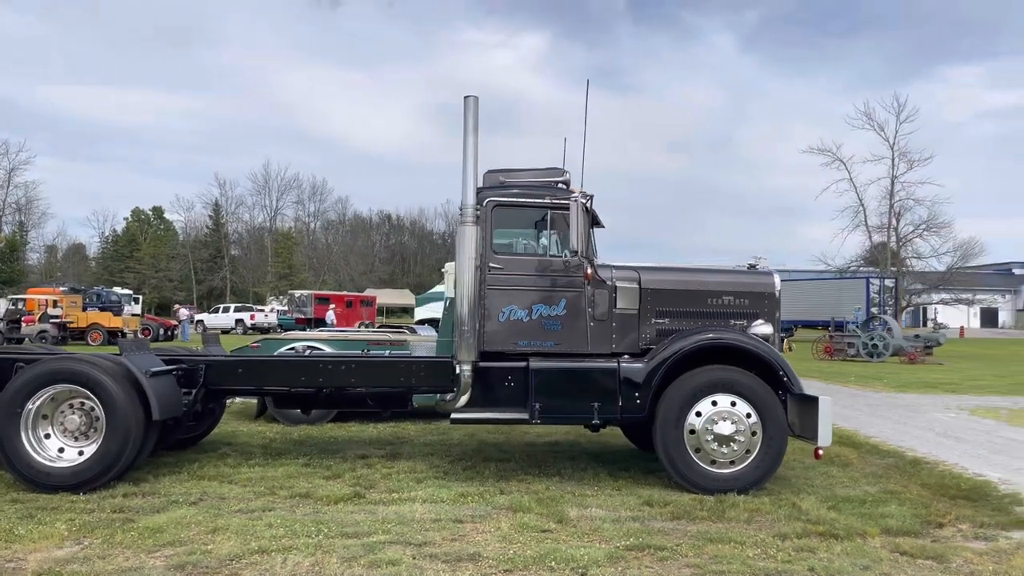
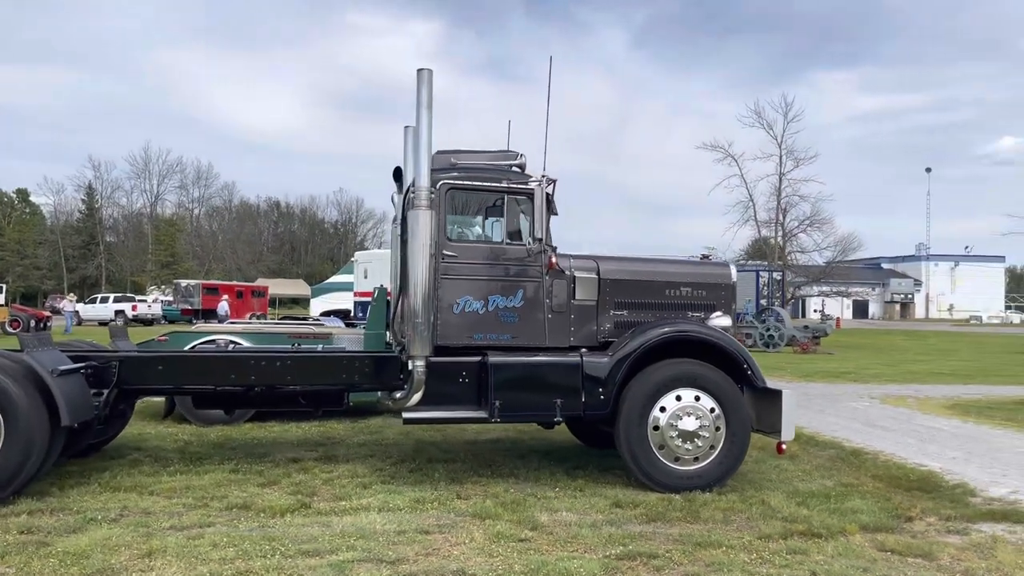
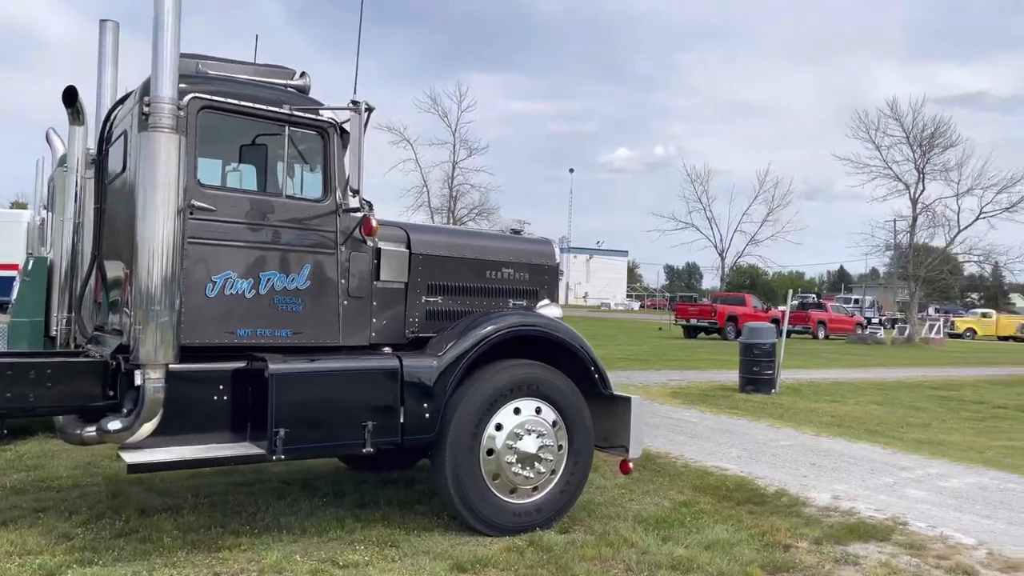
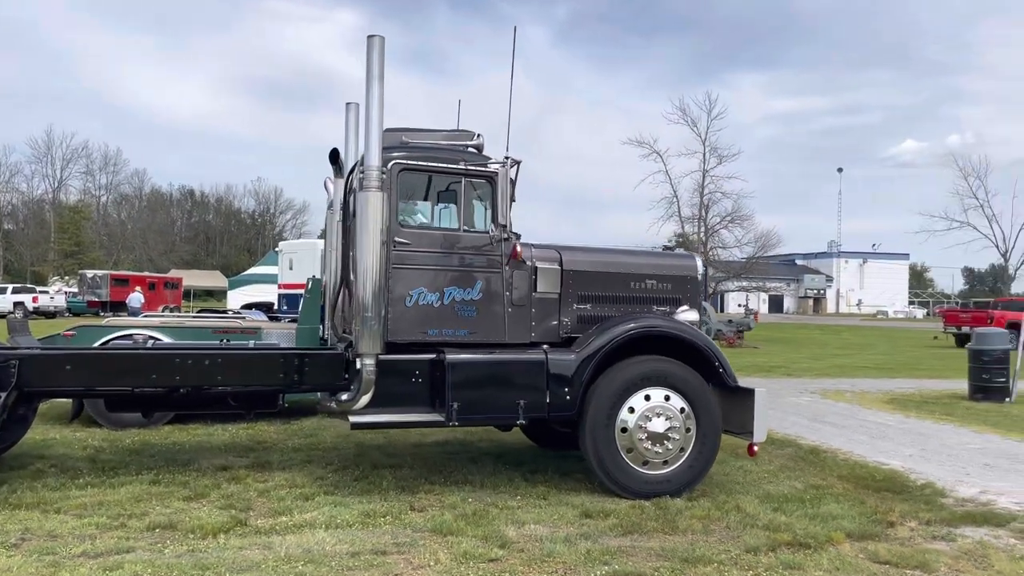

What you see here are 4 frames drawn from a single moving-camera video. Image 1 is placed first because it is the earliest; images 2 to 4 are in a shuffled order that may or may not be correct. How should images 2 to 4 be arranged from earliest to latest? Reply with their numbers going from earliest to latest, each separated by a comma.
2, 4, 3
